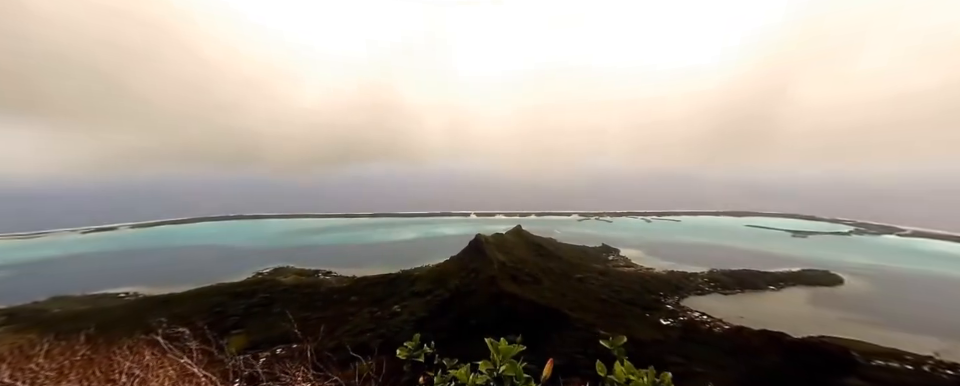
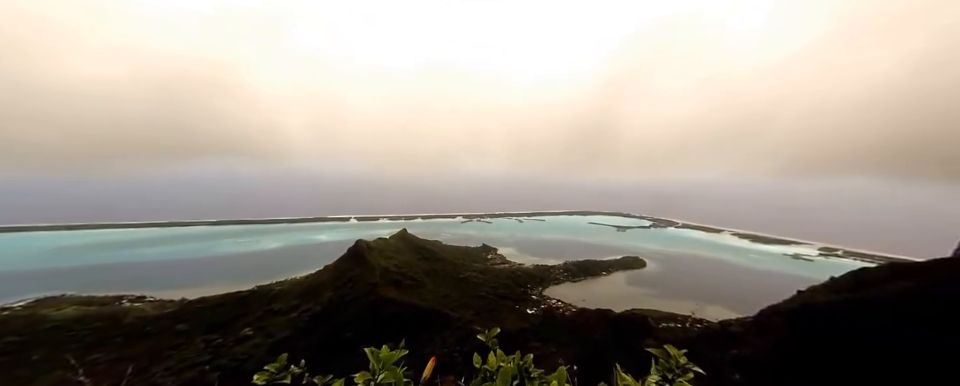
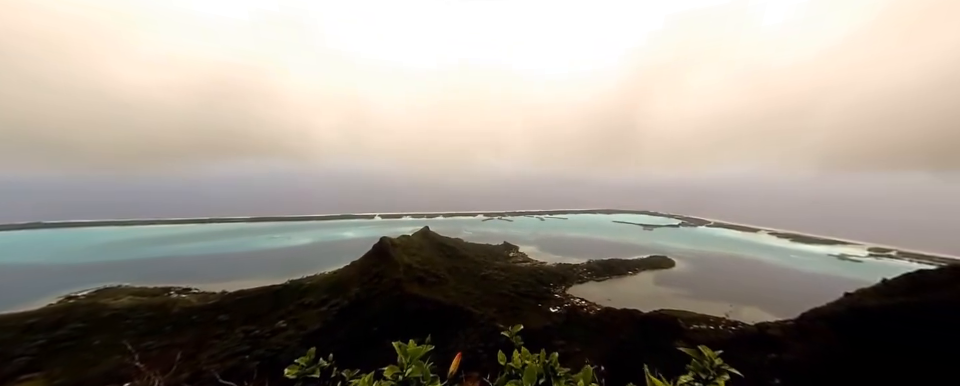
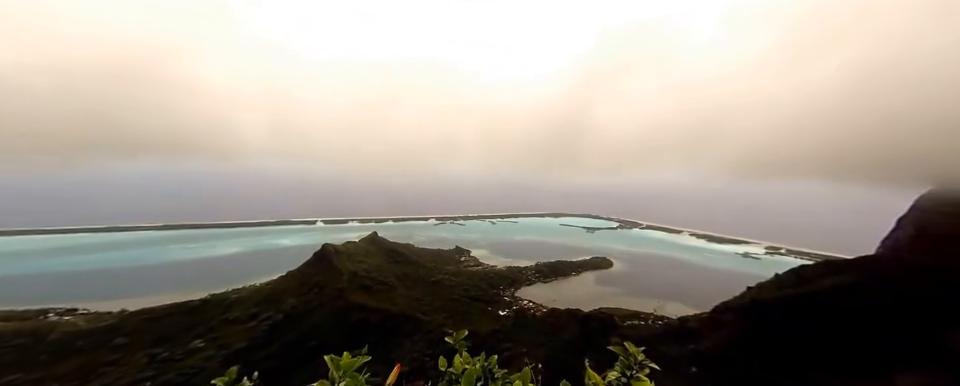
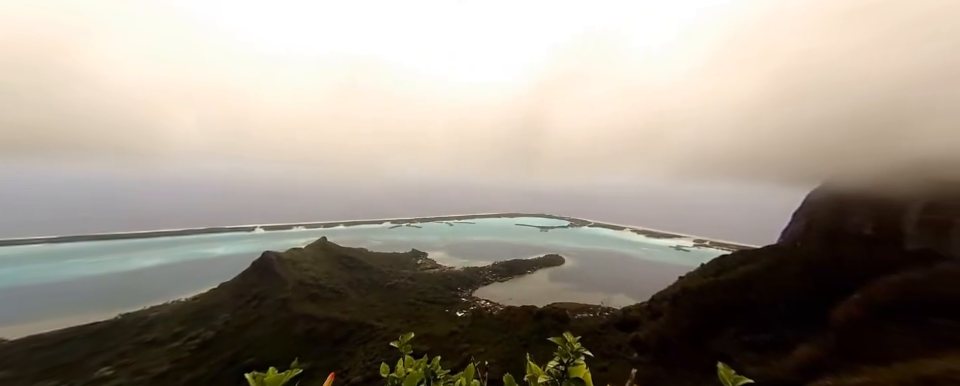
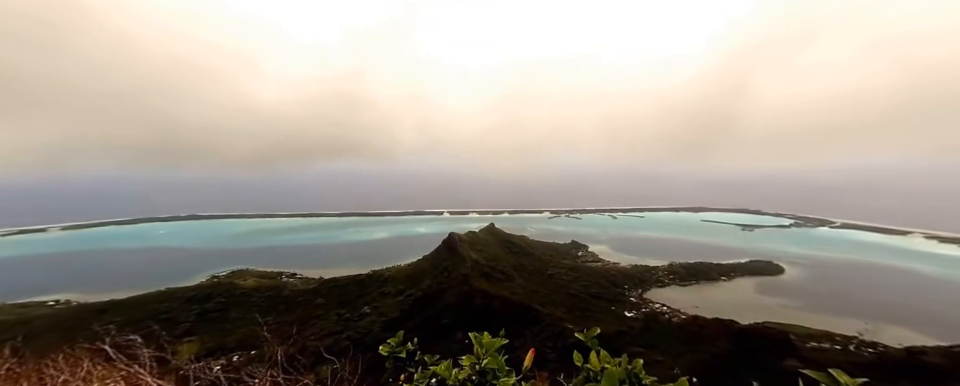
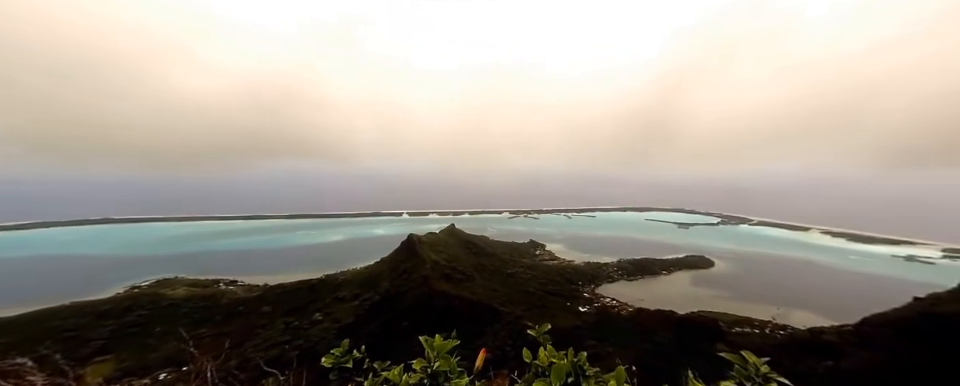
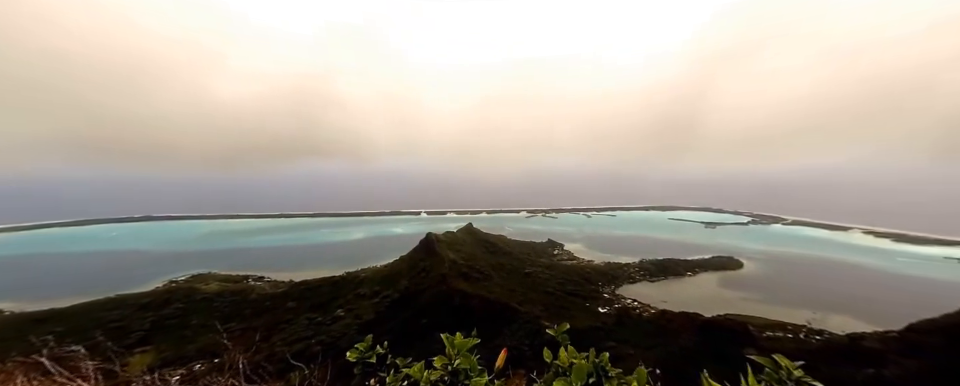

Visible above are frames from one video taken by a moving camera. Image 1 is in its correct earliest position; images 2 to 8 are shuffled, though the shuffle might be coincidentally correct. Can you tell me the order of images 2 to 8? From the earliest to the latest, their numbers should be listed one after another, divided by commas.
6, 8, 7, 3, 2, 4, 5
